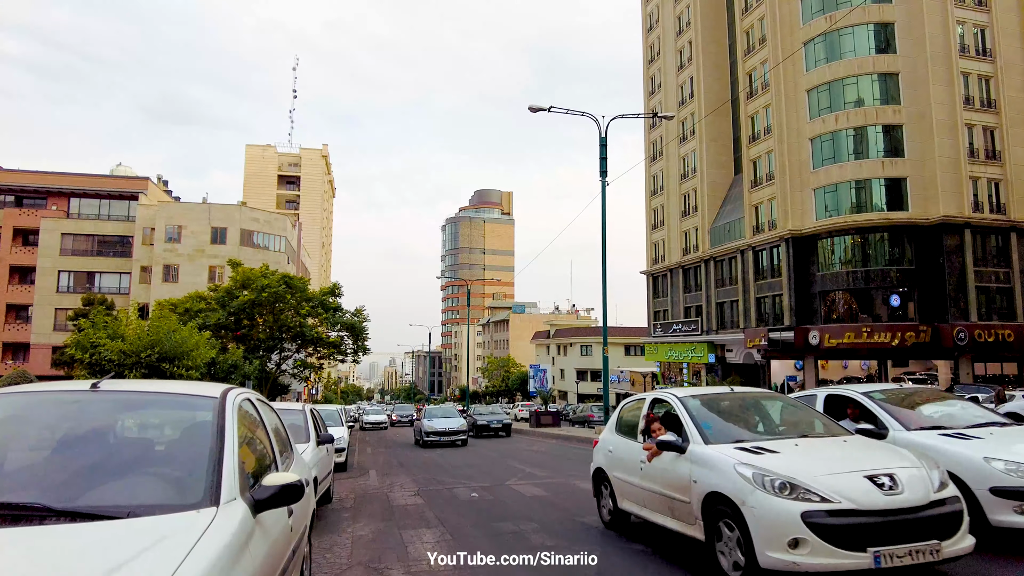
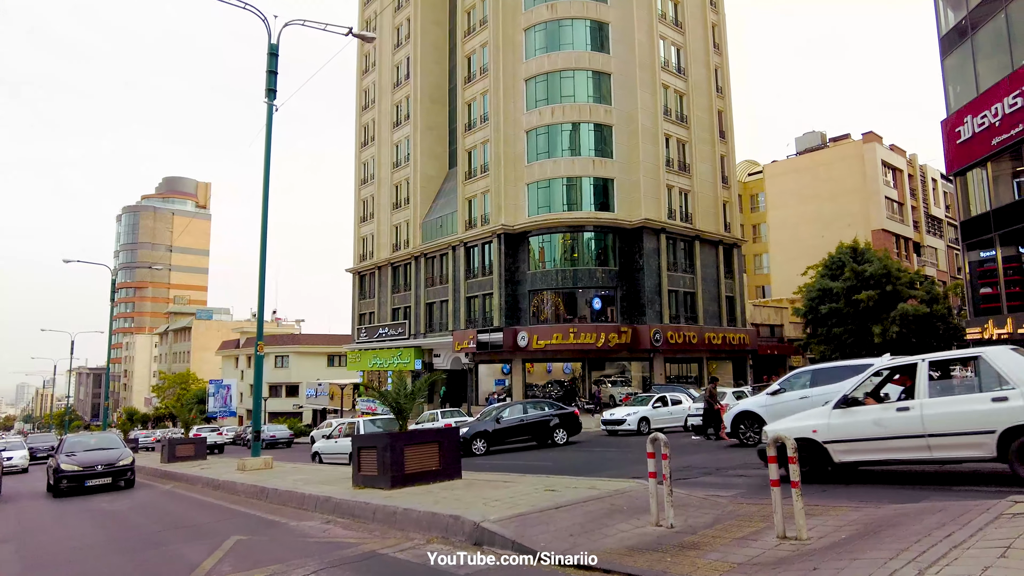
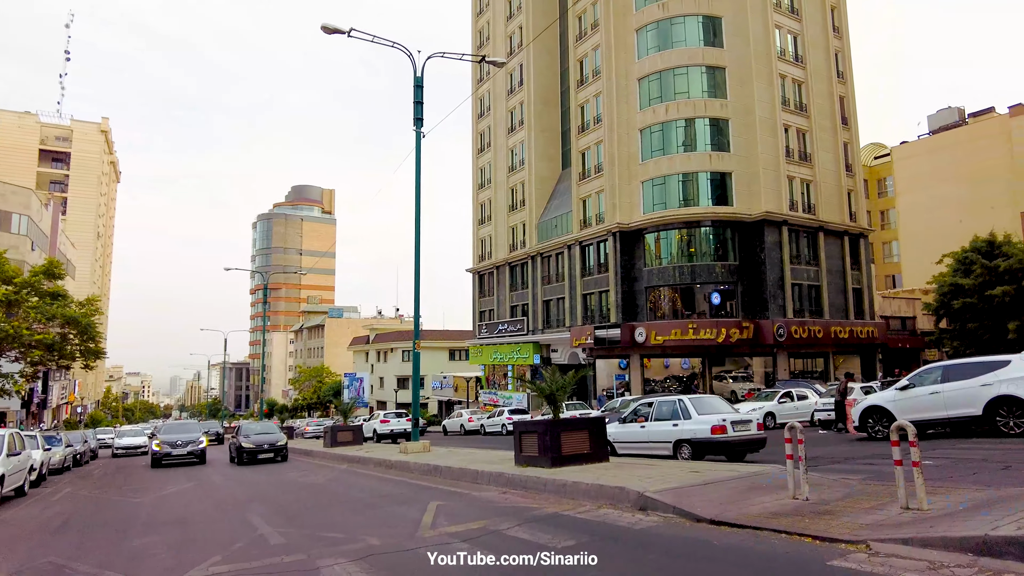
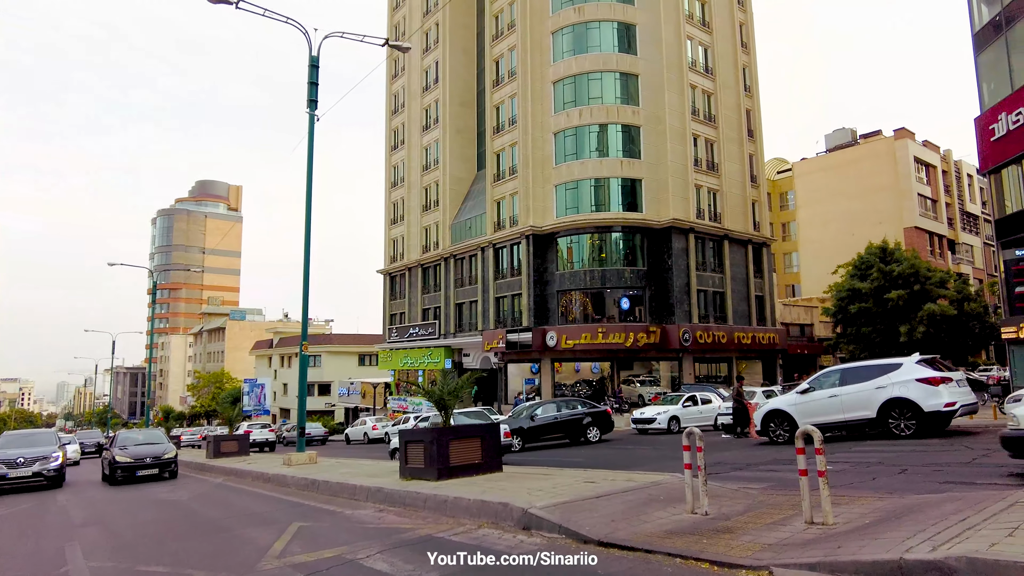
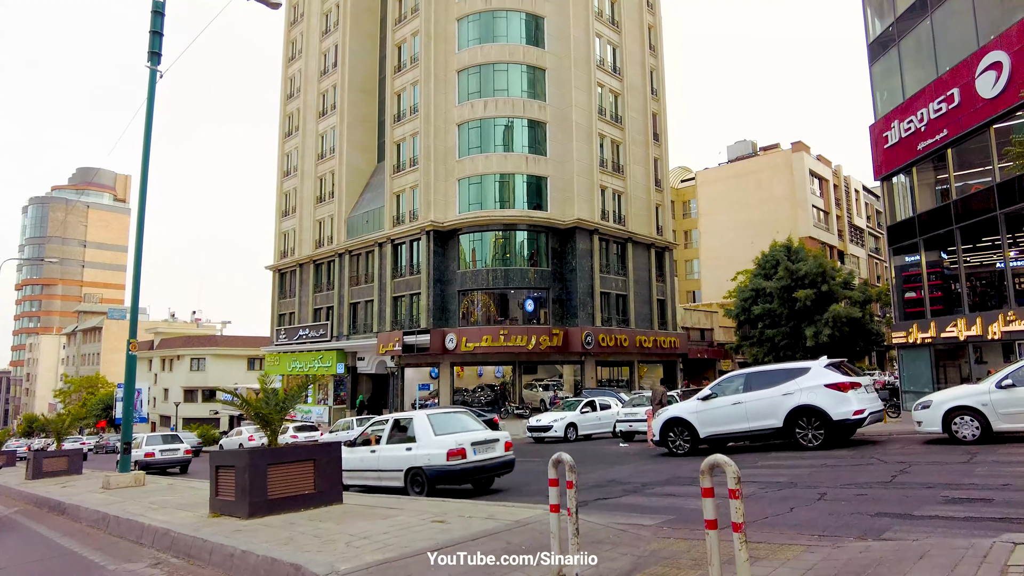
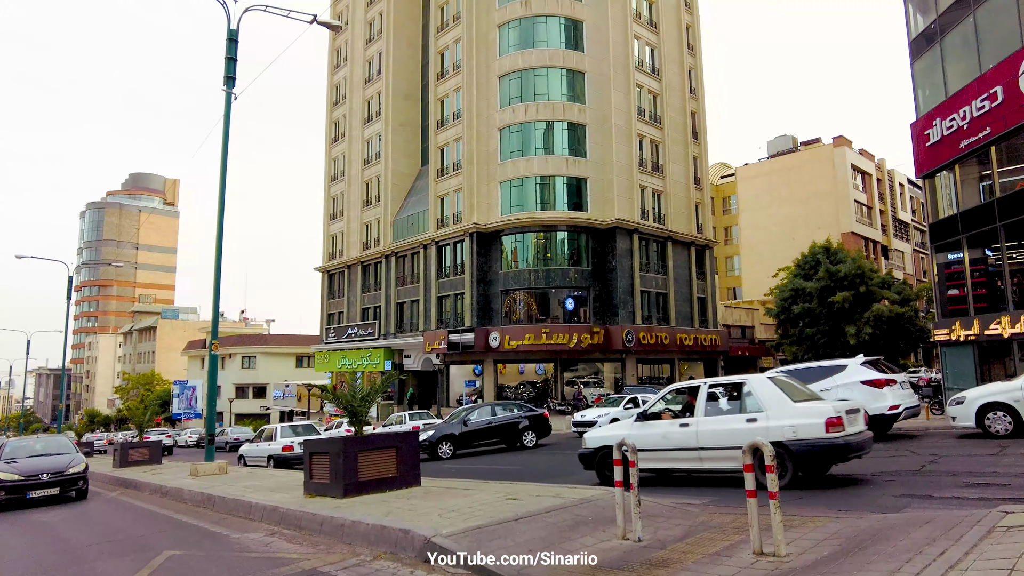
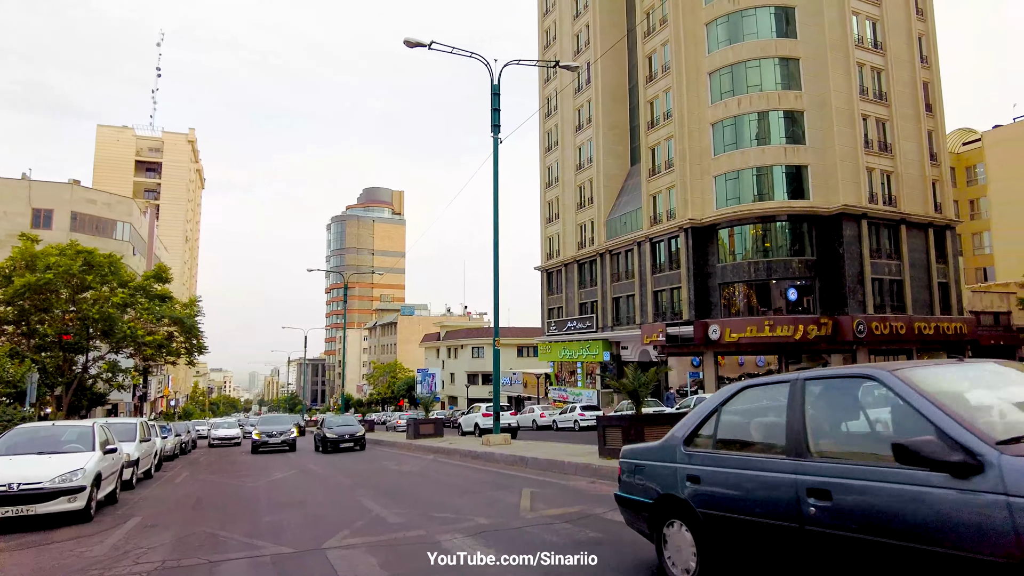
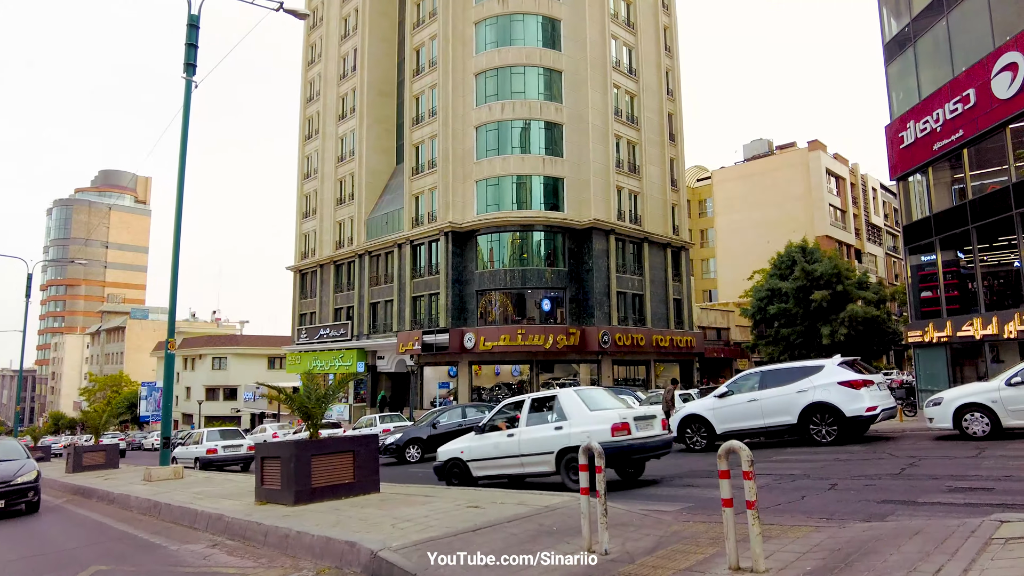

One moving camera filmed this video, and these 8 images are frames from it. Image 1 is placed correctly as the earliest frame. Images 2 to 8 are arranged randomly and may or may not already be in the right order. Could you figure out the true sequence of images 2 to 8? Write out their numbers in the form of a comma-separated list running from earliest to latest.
7, 3, 4, 2, 6, 8, 5
